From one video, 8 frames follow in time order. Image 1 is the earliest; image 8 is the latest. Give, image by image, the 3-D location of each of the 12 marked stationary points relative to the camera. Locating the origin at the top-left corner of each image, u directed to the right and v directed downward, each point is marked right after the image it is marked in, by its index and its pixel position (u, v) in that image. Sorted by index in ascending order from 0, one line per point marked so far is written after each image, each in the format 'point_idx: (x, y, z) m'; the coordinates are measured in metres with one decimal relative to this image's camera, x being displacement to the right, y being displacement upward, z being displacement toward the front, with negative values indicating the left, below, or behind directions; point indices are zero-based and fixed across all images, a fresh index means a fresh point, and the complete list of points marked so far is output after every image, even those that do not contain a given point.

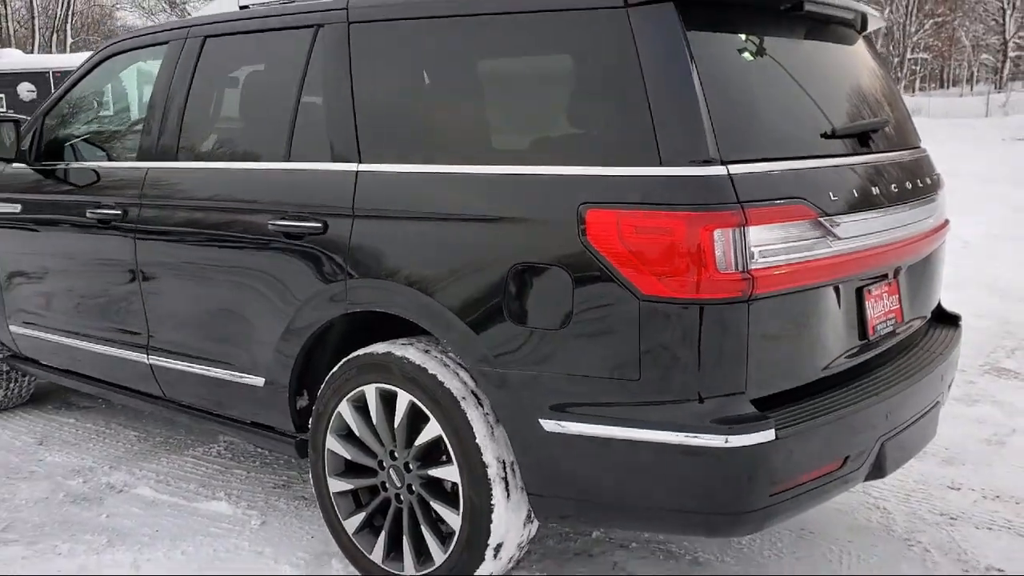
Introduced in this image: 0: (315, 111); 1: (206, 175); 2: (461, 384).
0: (-0.6, +0.5, +3.0) m
1: (-0.9, +0.4, +3.2) m
2: (-0.1, -0.2, +2.5) m
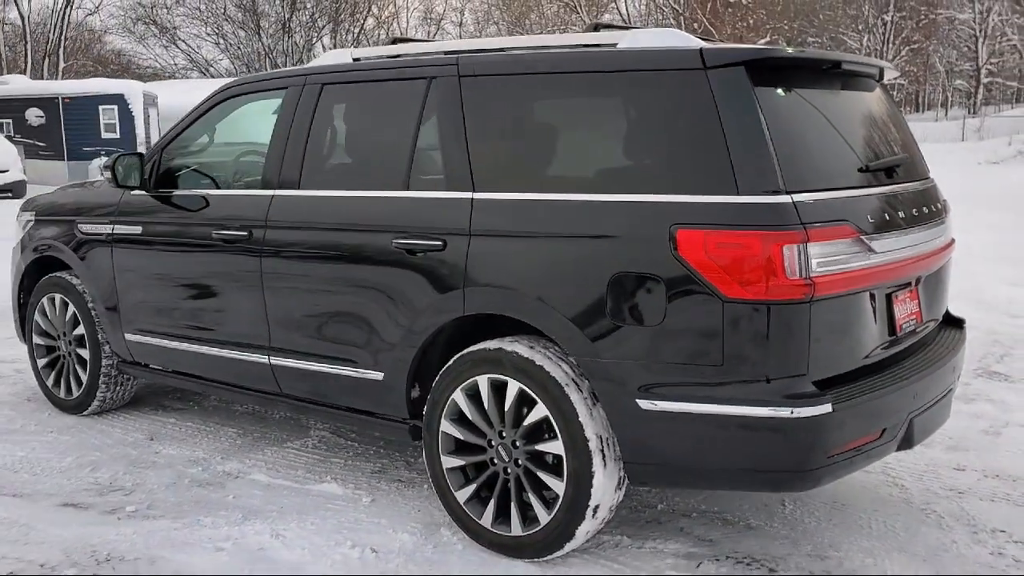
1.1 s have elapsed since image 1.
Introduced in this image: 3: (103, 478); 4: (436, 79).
0: (-0.3, +0.5, +3.5) m
1: (-0.7, +0.3, +3.7) m
2: (+0.2, -0.3, +3.1) m
3: (-1.6, -0.8, +4.0) m
4: (-0.3, +0.7, +3.5) m
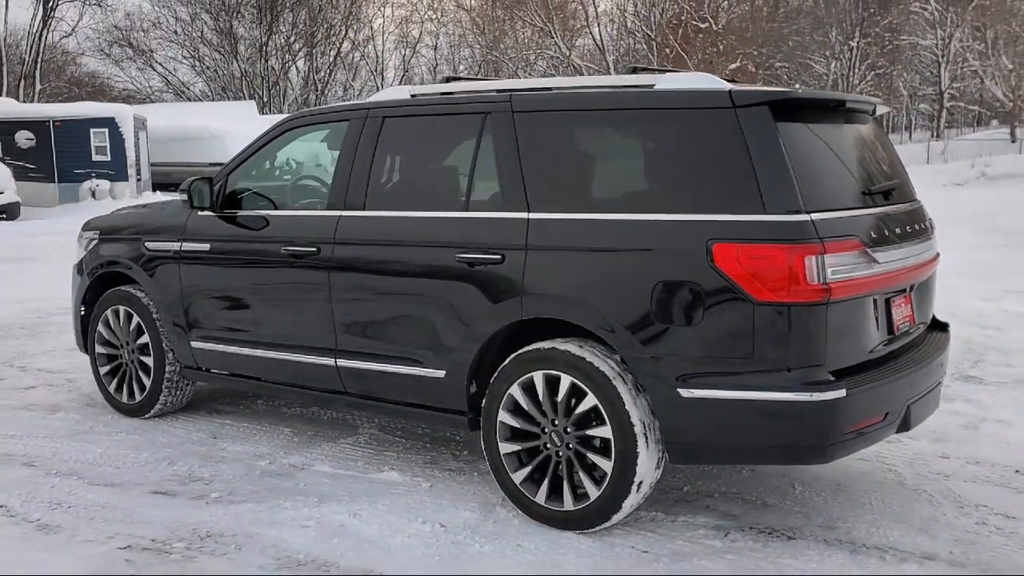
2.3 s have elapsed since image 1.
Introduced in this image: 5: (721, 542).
0: (-0.1, +0.4, +4.0) m
1: (-0.5, +0.3, +4.2) m
2: (+0.4, -0.3, +3.6) m
3: (-1.4, -0.8, +4.5) m
4: (-0.1, +0.7, +4.0) m
5: (+0.7, -0.9, +3.6) m
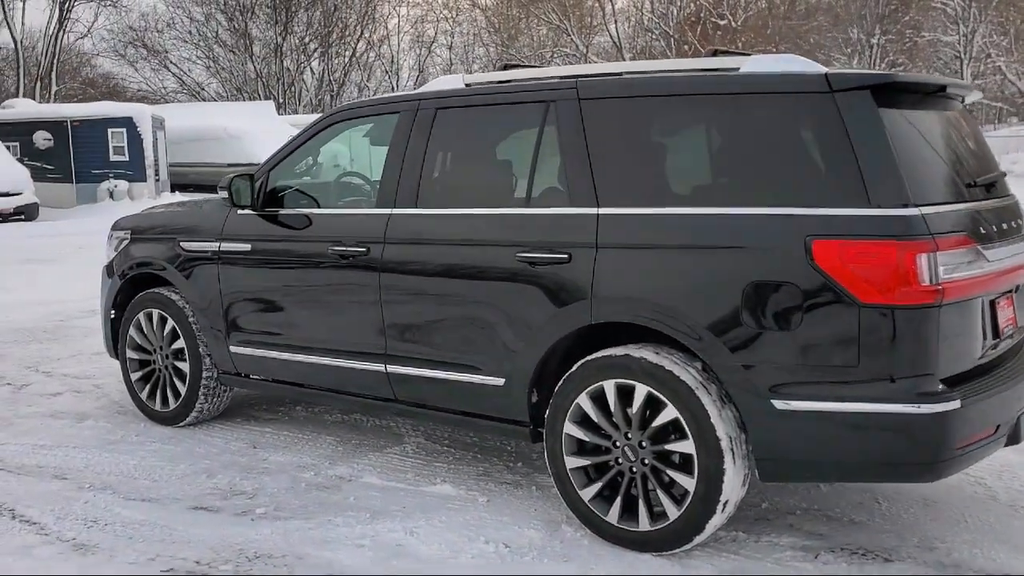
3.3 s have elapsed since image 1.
0: (+0.1, +0.4, +3.8) m
1: (-0.2, +0.3, +3.9) m
2: (+0.6, -0.3, +3.3) m
3: (-1.2, -0.8, +4.2) m
4: (+0.2, +0.7, +3.8) m
5: (+1.0, -0.9, +3.3) m
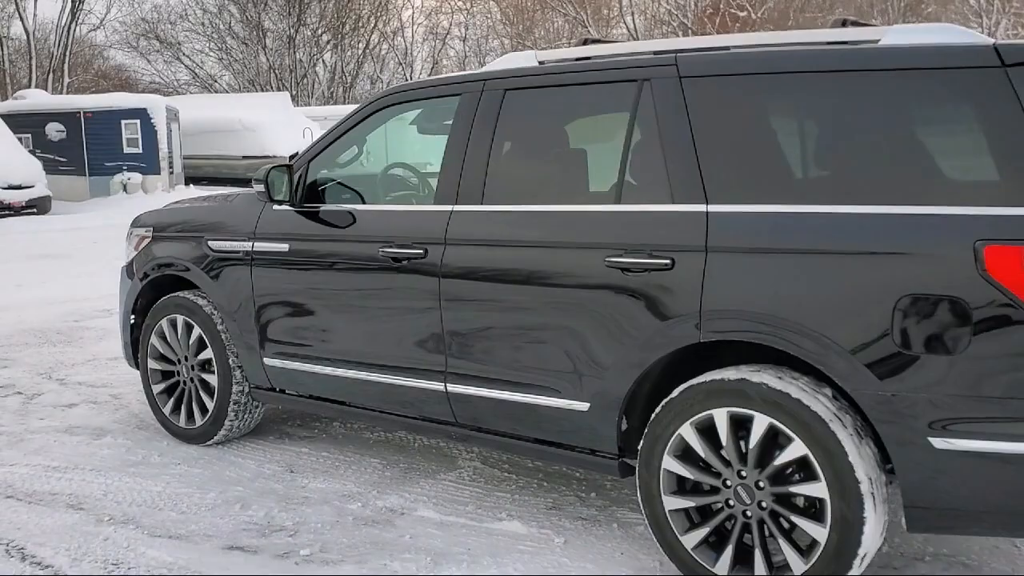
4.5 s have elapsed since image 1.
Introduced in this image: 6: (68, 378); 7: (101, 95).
0: (+0.4, +0.4, +3.2) m
1: (0.0, +0.2, +3.4) m
2: (+0.9, -0.3, +2.8) m
3: (-0.9, -0.8, +3.7) m
4: (+0.4, +0.7, +3.3) m
5: (+1.3, -0.9, +2.8) m
6: (-2.6, -0.5, +6.0) m
7: (-8.0, +3.7, +19.8) m
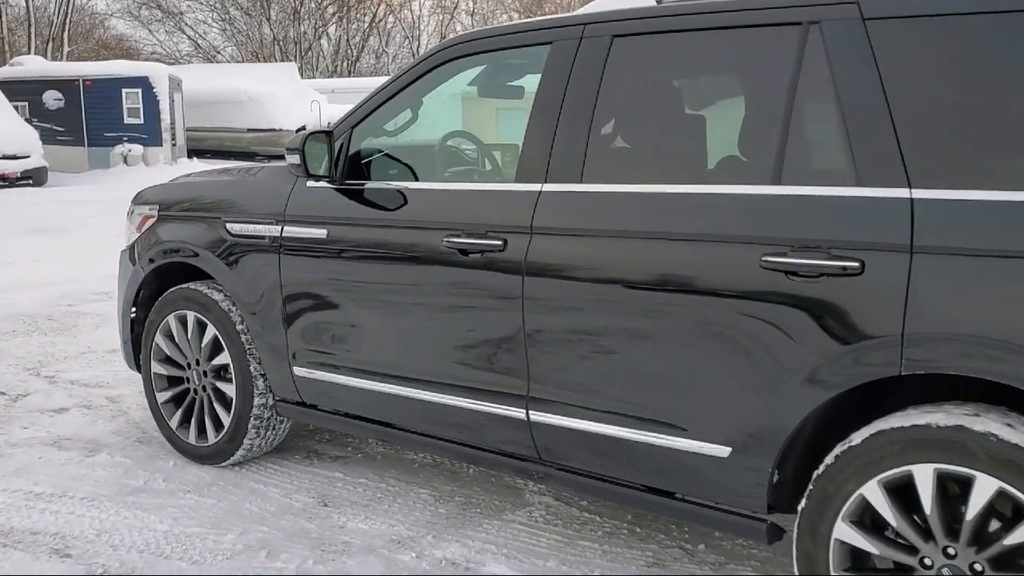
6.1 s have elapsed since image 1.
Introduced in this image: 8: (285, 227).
0: (+0.7, +0.4, +2.5) m
1: (+0.3, +0.2, +2.7) m
2: (+1.1, -0.4, +2.0) m
3: (-0.6, -0.8, +3.0) m
4: (+0.7, +0.6, +2.5) m
5: (+1.5, -1.0, +2.1) m
6: (-2.3, -0.4, +5.2) m
7: (-7.7, +4.2, +19.0) m
8: (-0.8, +0.2, +3.5) m
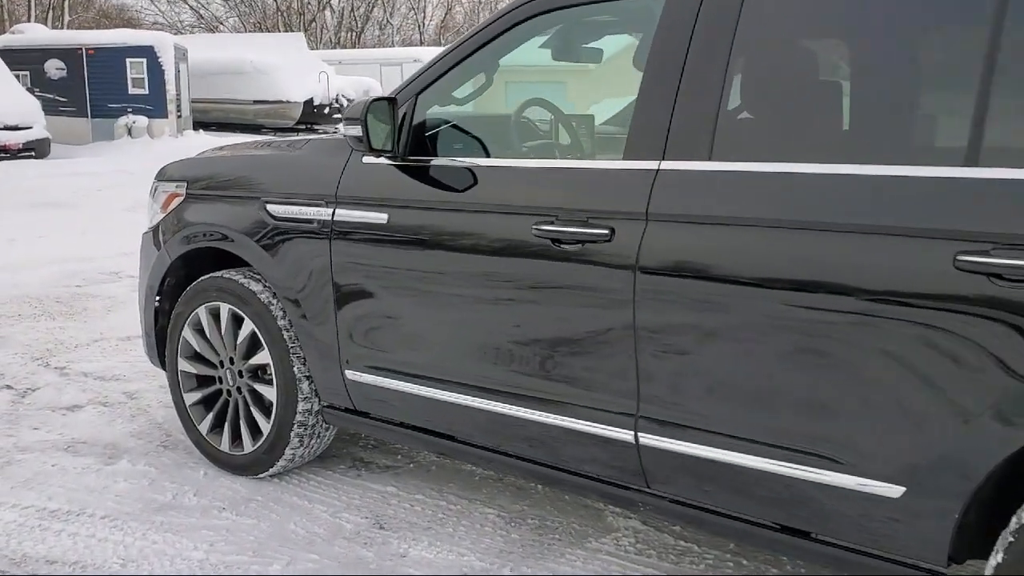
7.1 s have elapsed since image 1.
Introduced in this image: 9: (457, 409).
0: (+0.9, +0.4, +2.0) m
1: (+0.6, +0.2, +2.2) m
2: (+1.4, -0.4, +1.6) m
3: (-0.4, -0.8, +2.5) m
4: (+1.0, +0.6, +2.0) m
5: (+1.8, -1.0, +1.7) m
6: (-2.1, -0.4, +4.8) m
7: (-7.4, +4.7, +18.4) m
8: (-0.5, +0.2, +3.1) m
9: (-0.2, -0.3, +2.9) m
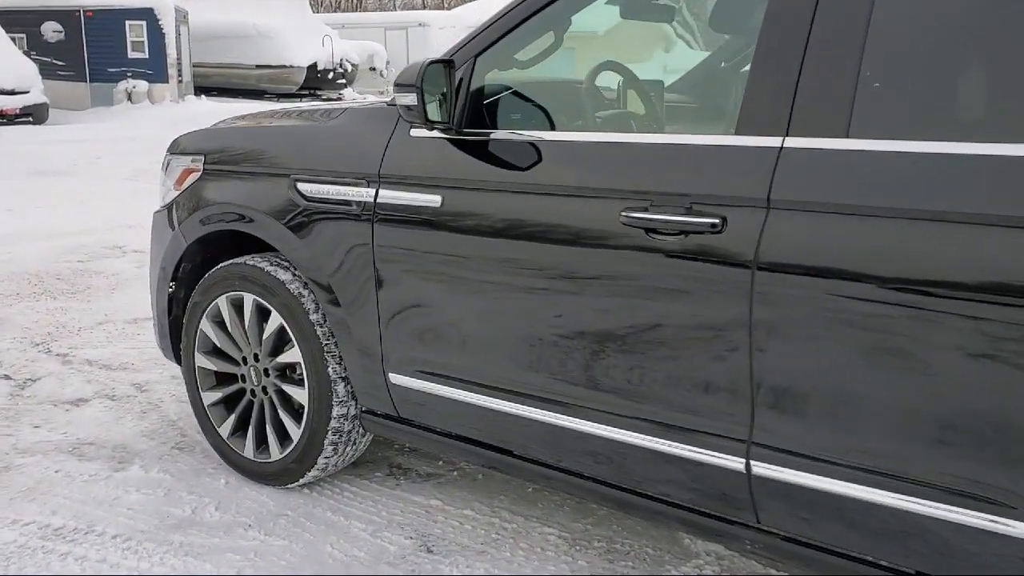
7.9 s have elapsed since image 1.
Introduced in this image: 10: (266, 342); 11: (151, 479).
0: (+1.1, +0.4, +1.6) m
1: (+0.8, +0.2, +1.8) m
2: (+1.6, -0.4, +1.2) m
3: (-0.2, -0.8, +2.2) m
4: (+1.2, +0.6, +1.6) m
5: (+1.9, -1.0, +1.3) m
6: (-1.9, -0.3, +4.4) m
7: (-7.2, +5.2, +17.9) m
8: (-0.4, +0.3, +2.7) m
9: (0.0, -0.3, +2.5) m
10: (-0.7, -0.2, +3.0) m
11: (-1.1, -0.6, +3.1) m
